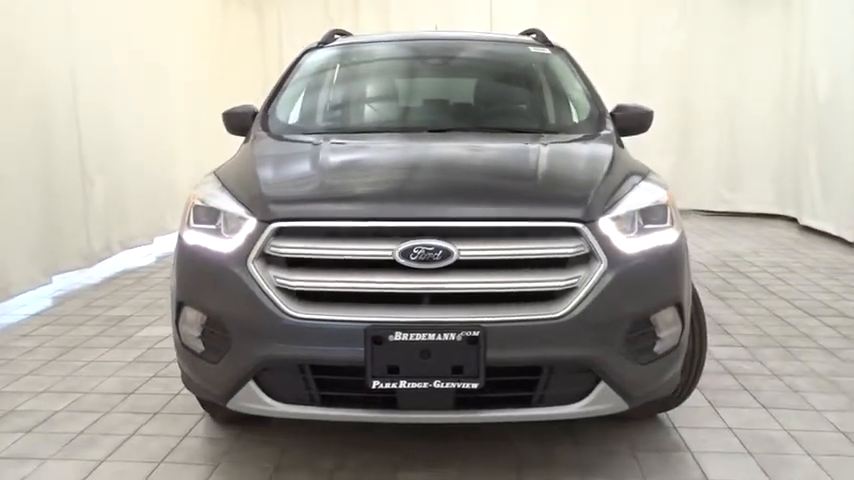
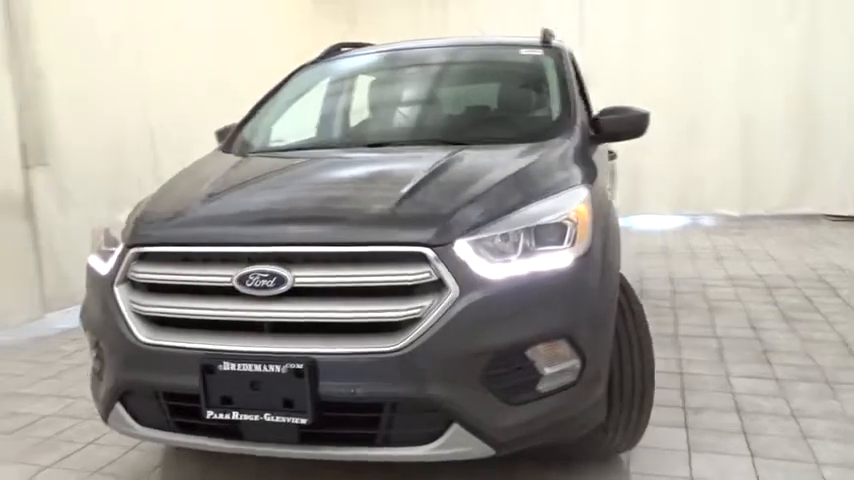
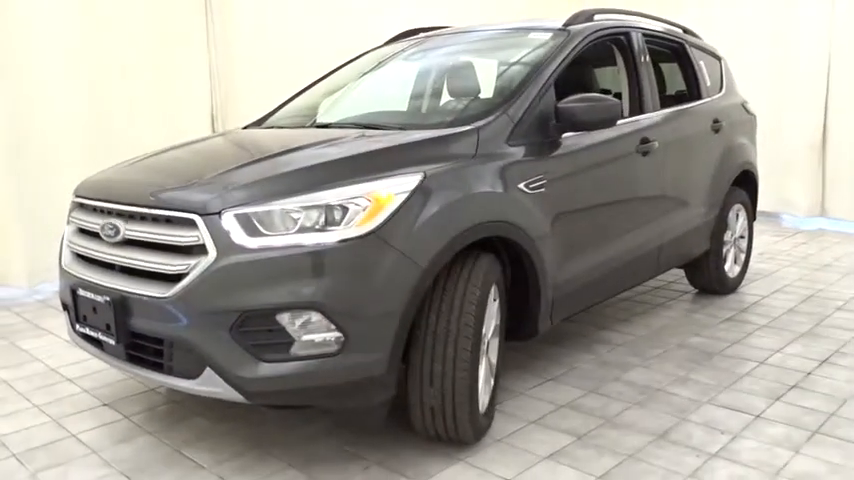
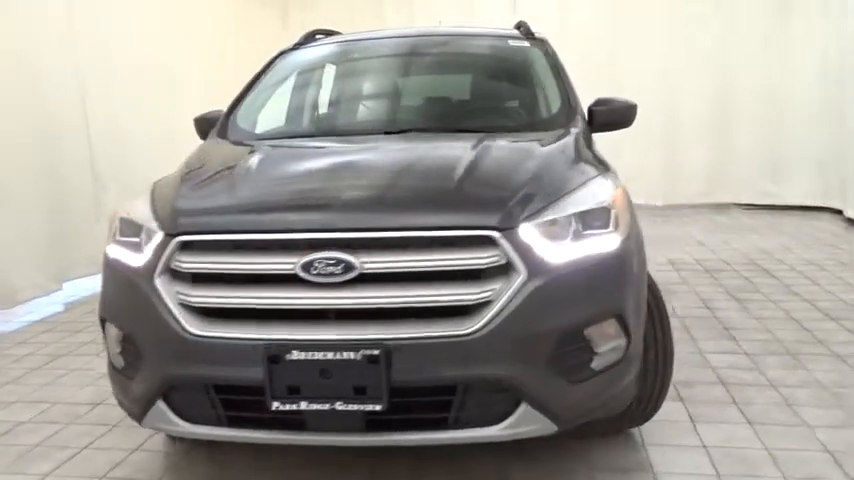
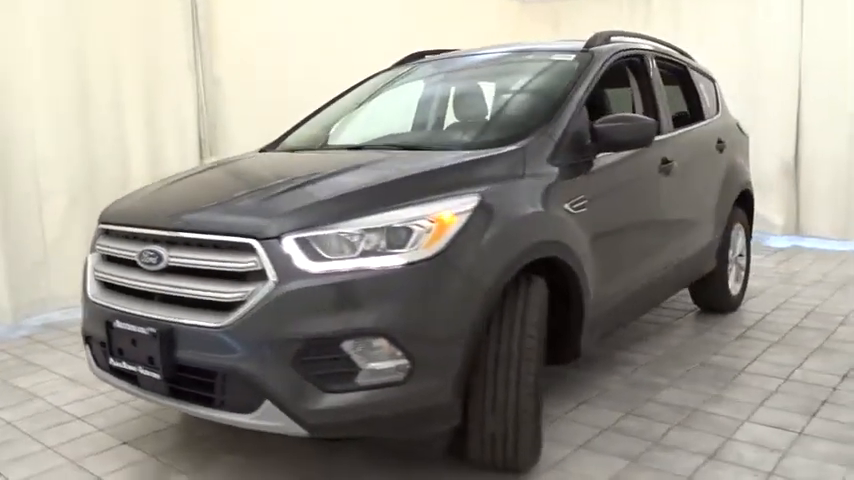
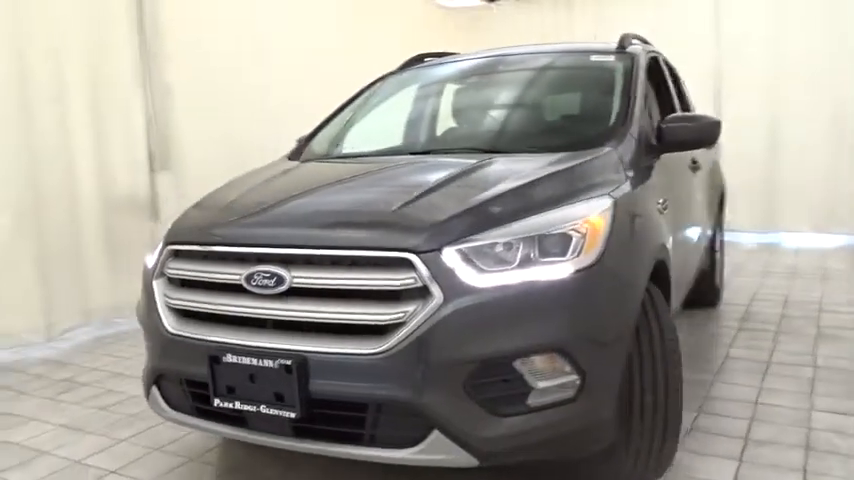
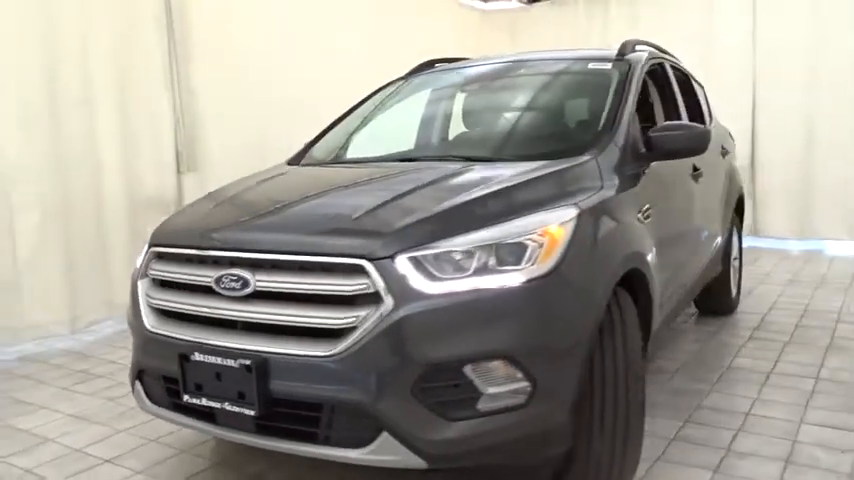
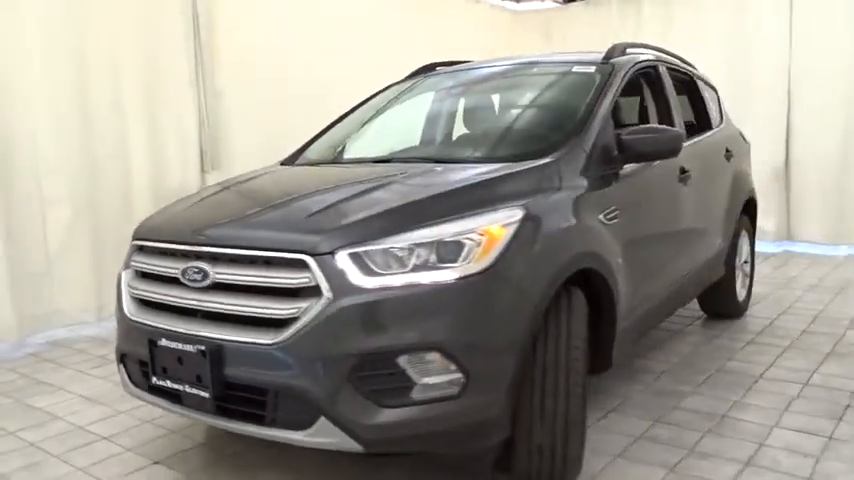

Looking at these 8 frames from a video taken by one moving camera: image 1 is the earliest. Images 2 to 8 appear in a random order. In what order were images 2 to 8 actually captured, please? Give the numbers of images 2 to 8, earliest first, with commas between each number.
4, 2, 6, 7, 8, 5, 3
